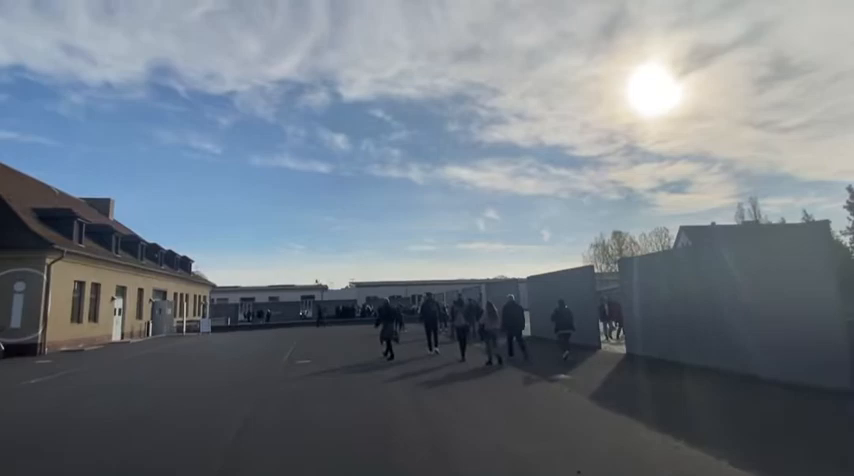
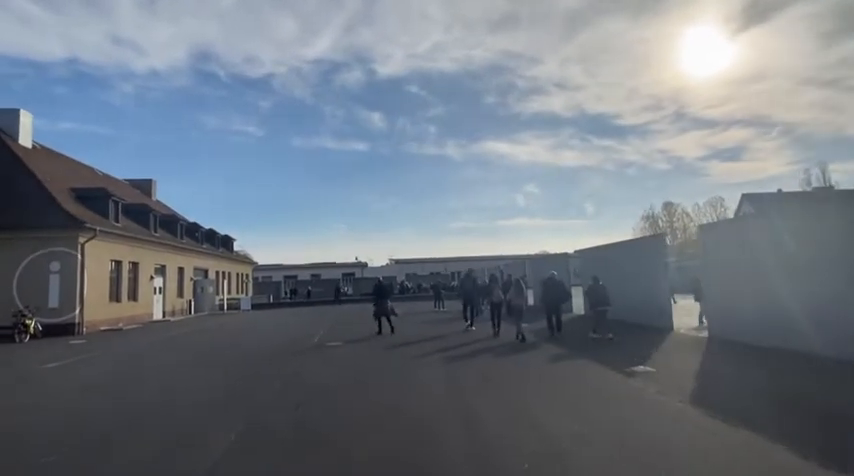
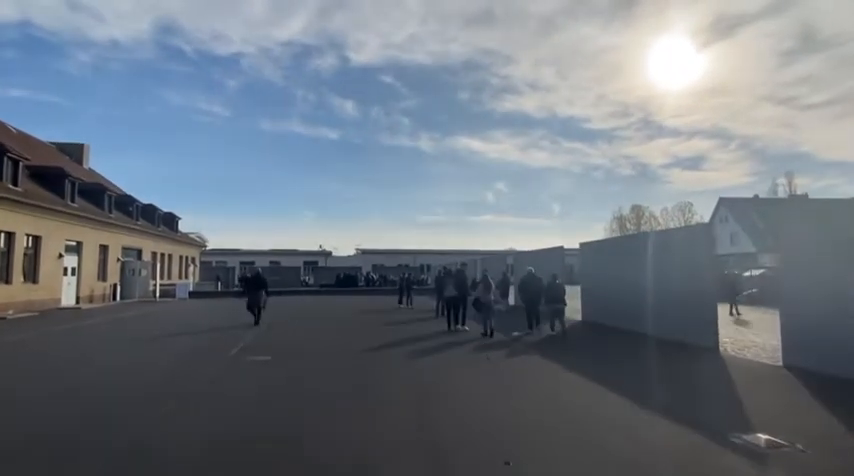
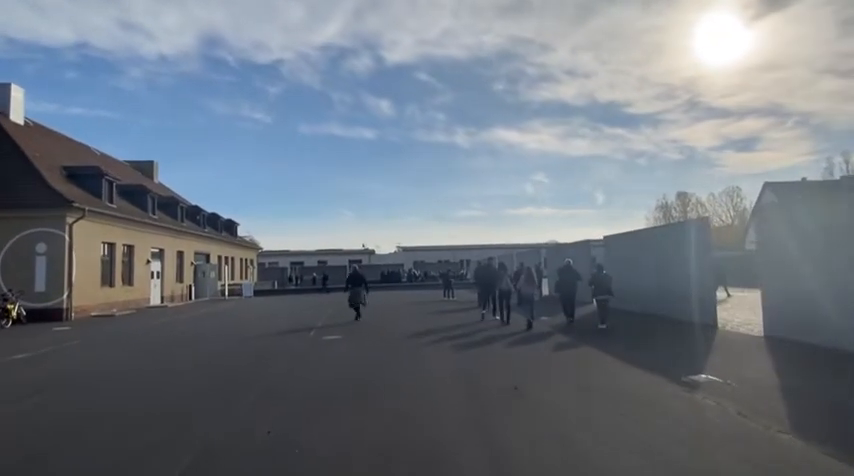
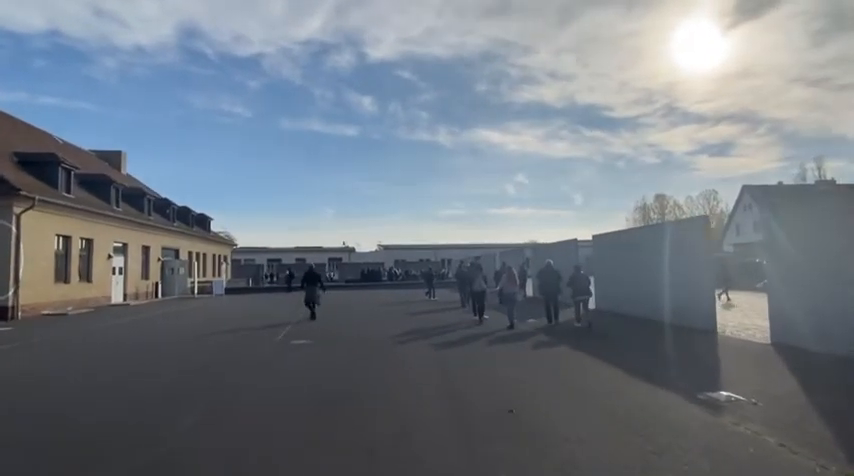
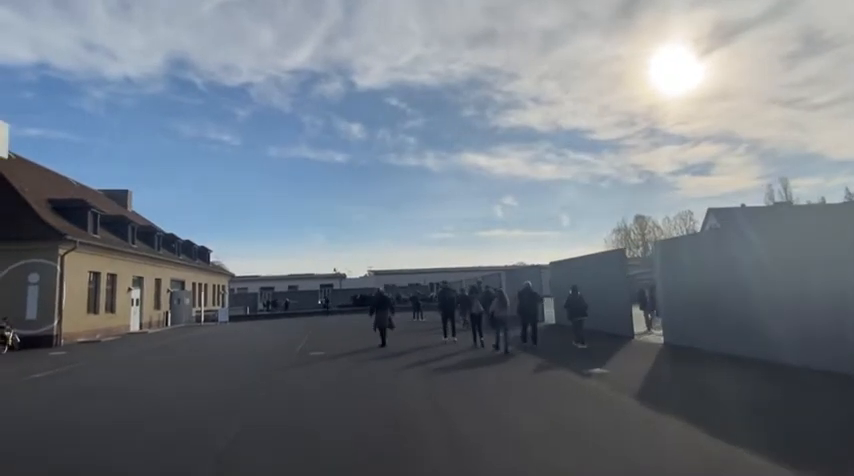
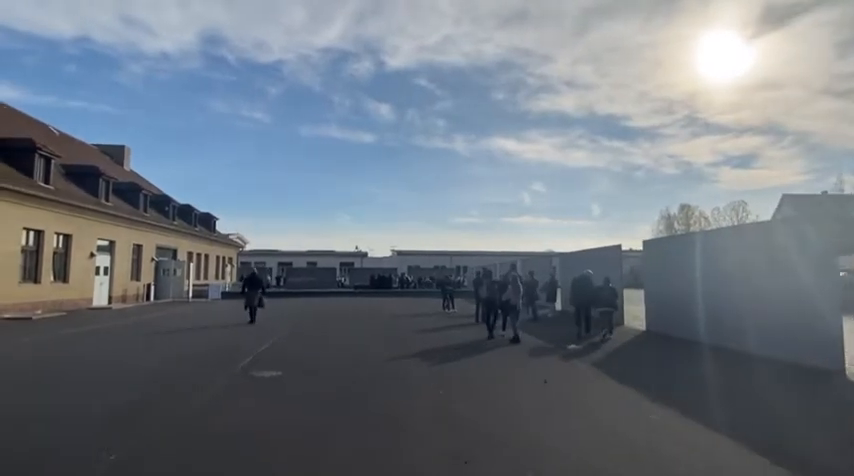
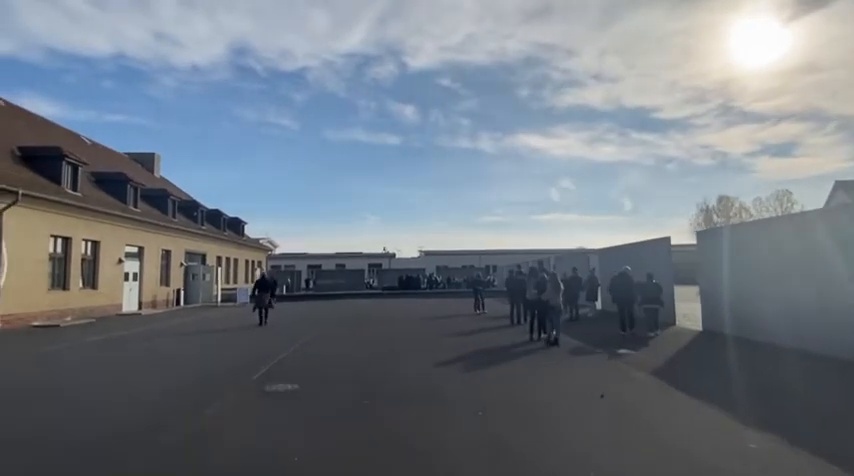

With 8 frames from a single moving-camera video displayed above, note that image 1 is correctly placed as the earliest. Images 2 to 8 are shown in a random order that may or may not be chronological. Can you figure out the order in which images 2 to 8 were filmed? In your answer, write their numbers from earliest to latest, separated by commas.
6, 2, 4, 5, 3, 7, 8
